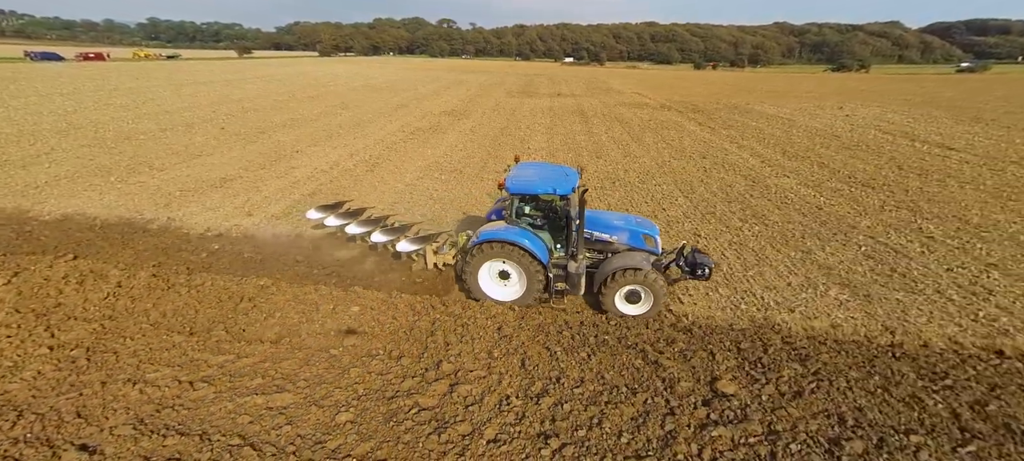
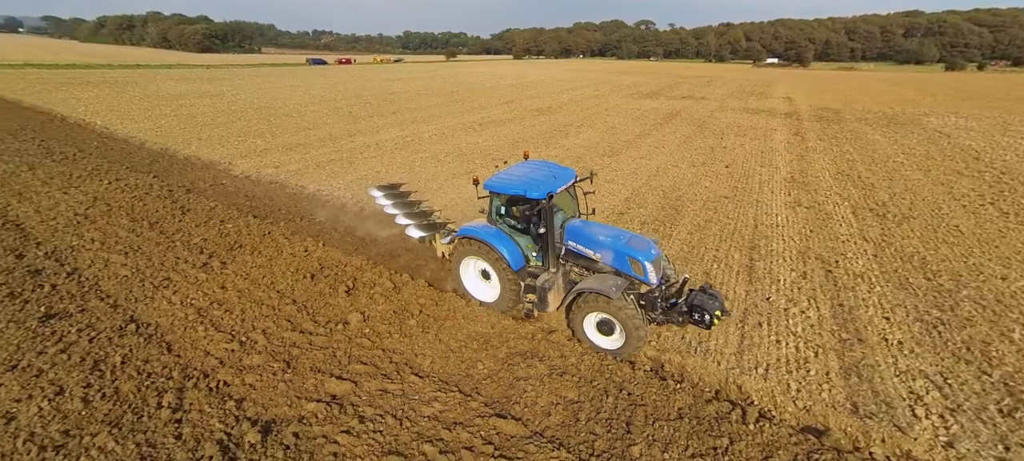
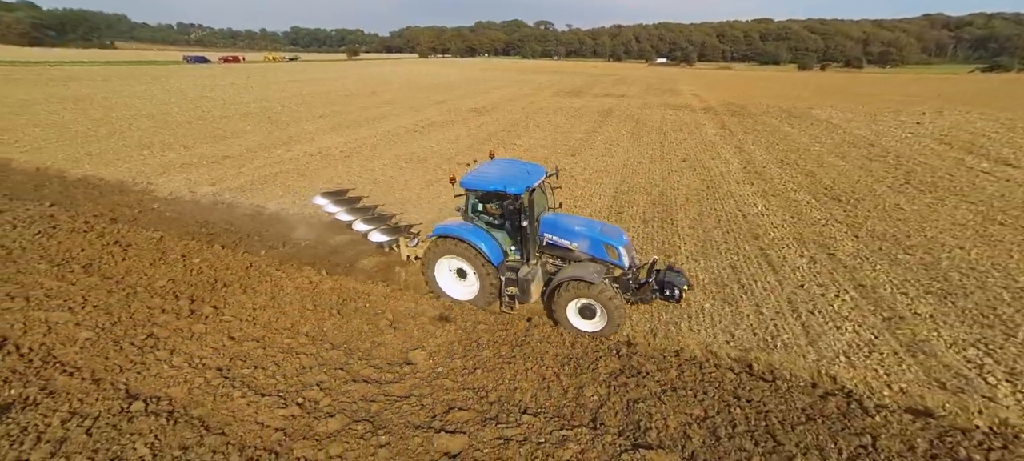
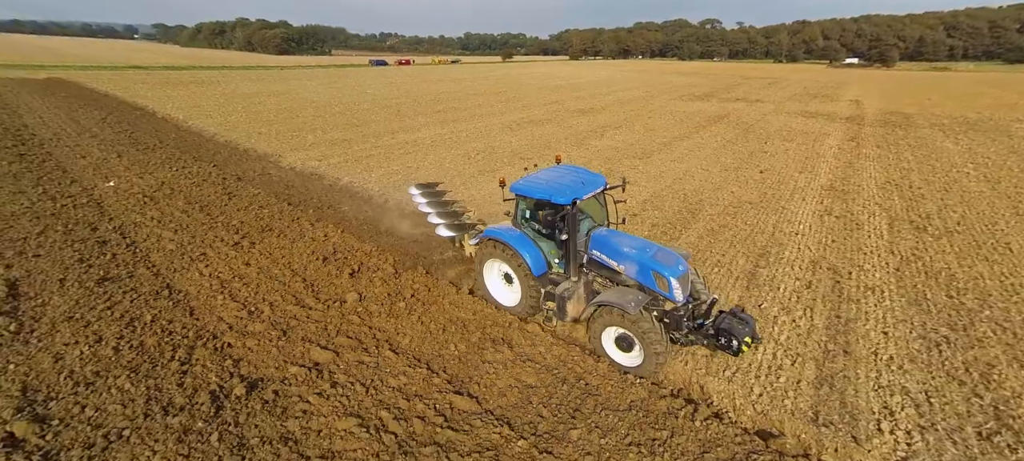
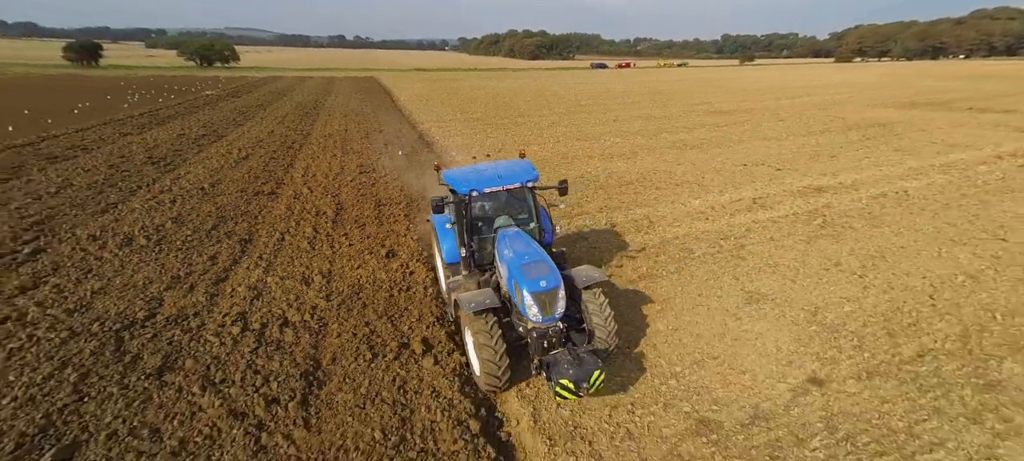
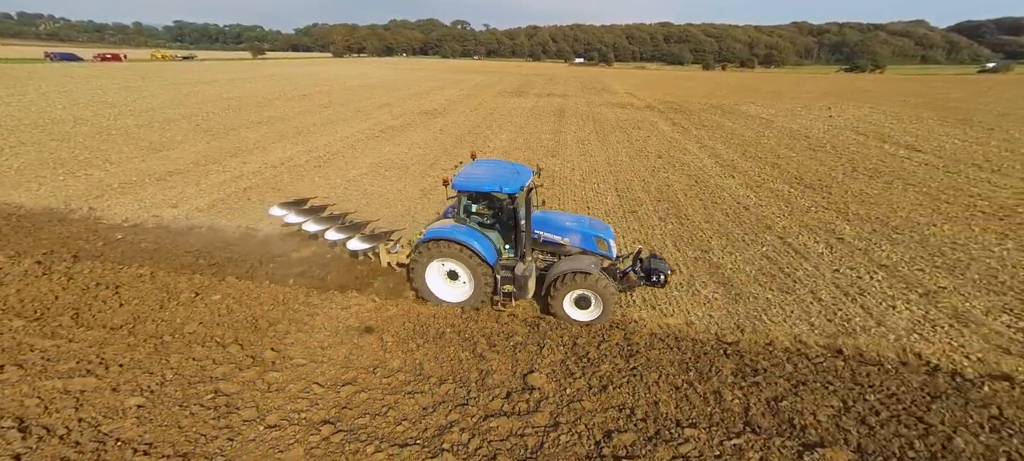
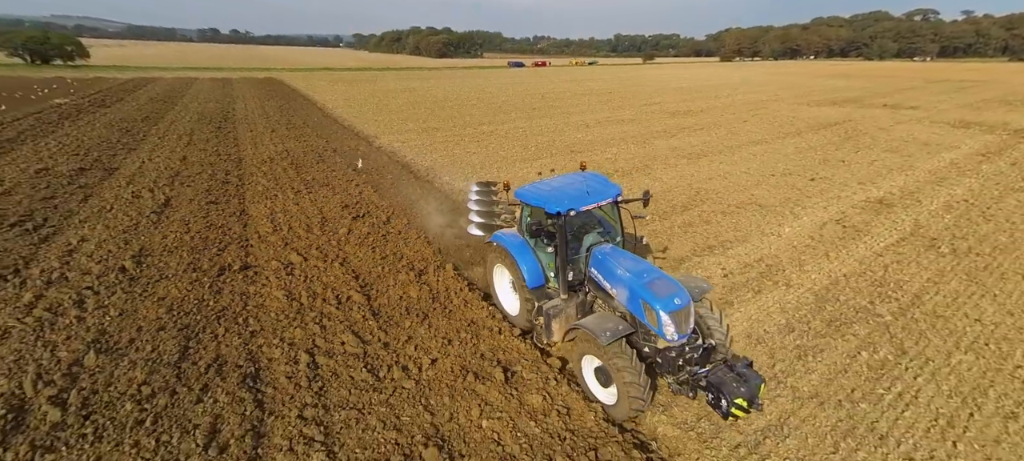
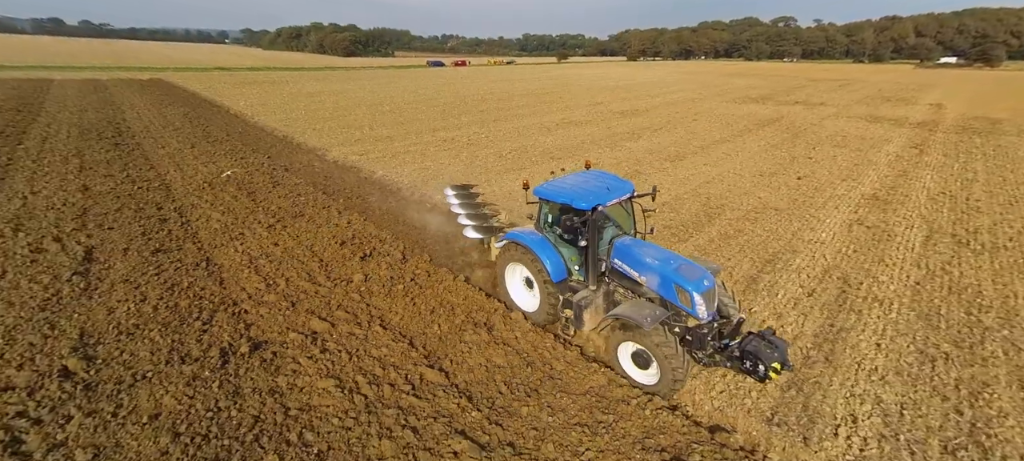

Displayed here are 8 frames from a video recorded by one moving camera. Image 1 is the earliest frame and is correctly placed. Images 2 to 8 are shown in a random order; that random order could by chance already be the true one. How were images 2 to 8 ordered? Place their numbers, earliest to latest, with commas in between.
6, 3, 2, 4, 8, 7, 5
